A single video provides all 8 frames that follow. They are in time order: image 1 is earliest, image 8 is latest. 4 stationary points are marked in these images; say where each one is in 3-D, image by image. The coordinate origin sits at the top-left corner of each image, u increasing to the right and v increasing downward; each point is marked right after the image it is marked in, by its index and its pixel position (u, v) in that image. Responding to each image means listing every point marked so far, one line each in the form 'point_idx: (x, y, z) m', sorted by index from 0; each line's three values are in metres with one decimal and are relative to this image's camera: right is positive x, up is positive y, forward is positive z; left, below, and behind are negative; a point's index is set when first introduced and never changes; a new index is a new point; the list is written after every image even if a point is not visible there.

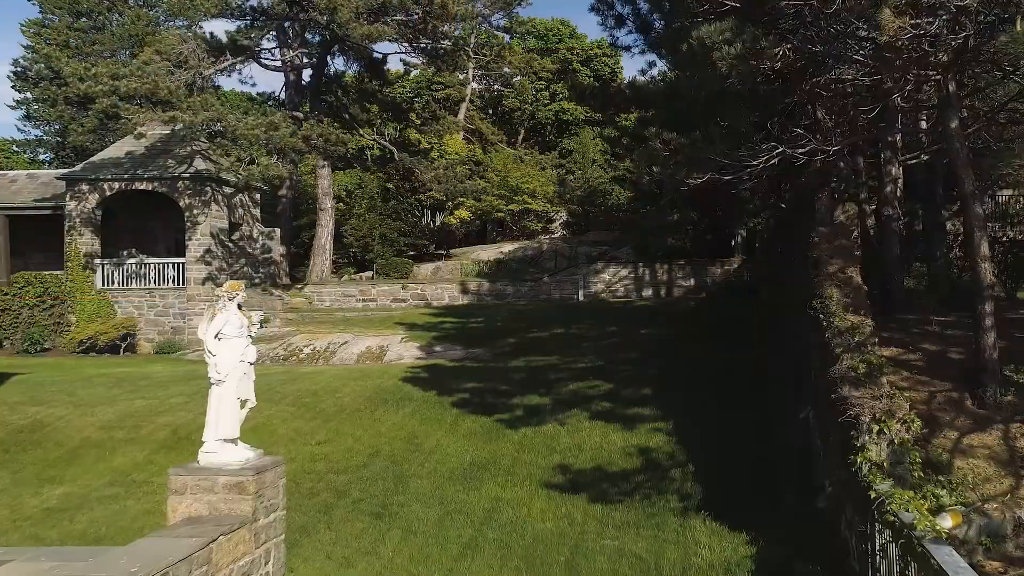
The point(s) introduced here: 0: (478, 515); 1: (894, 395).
0: (-0.3, -1.9, +7.5) m
1: (+2.8, -0.8, +6.7) m
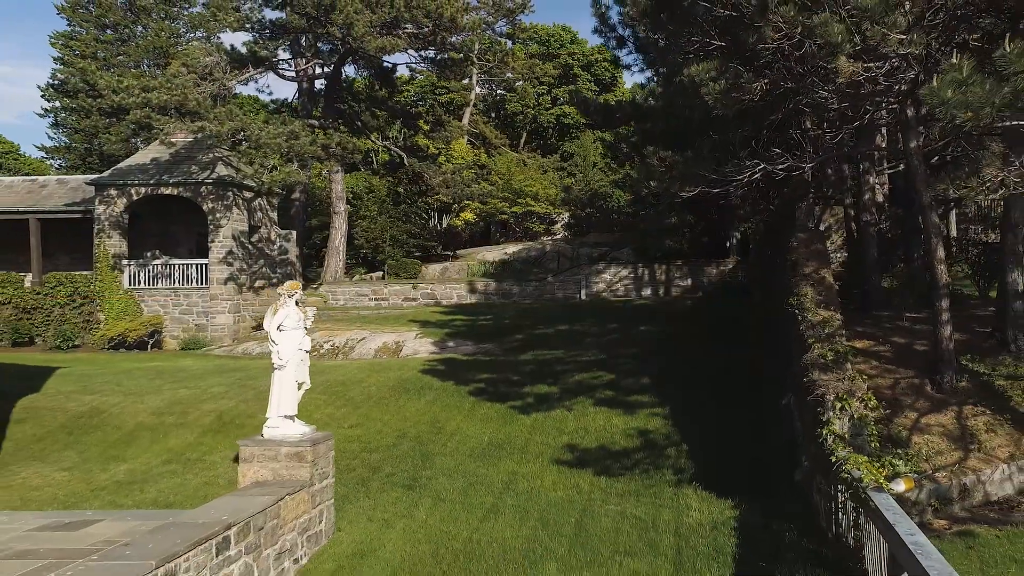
0: (-0.1, -1.9, +8.5) m
1: (+2.9, -0.8, +7.7) m
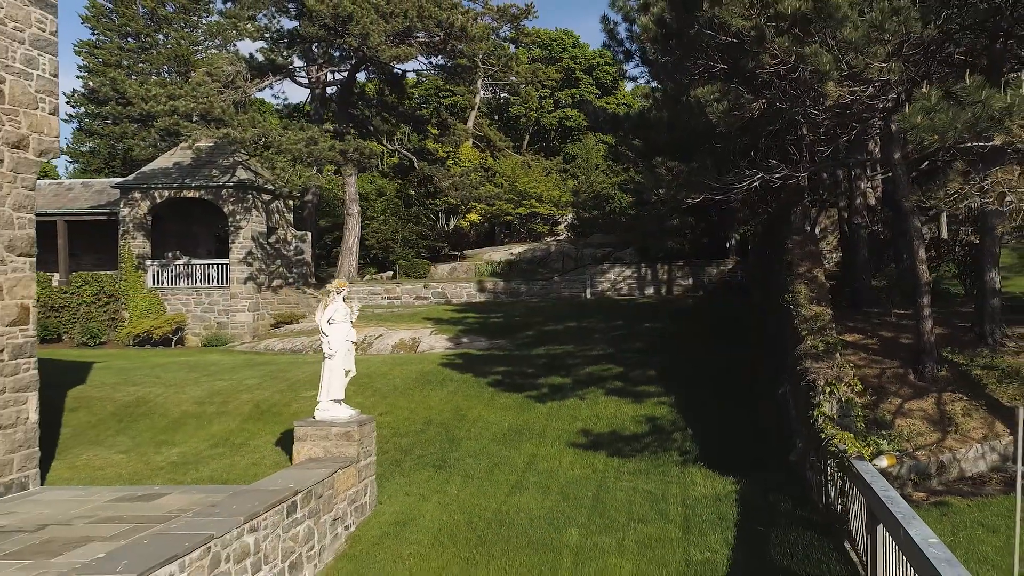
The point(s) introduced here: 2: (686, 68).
0: (+0.1, -1.9, +9.4) m
1: (+3.2, -0.8, +8.6) m
2: (+1.7, +2.1, +8.8) m
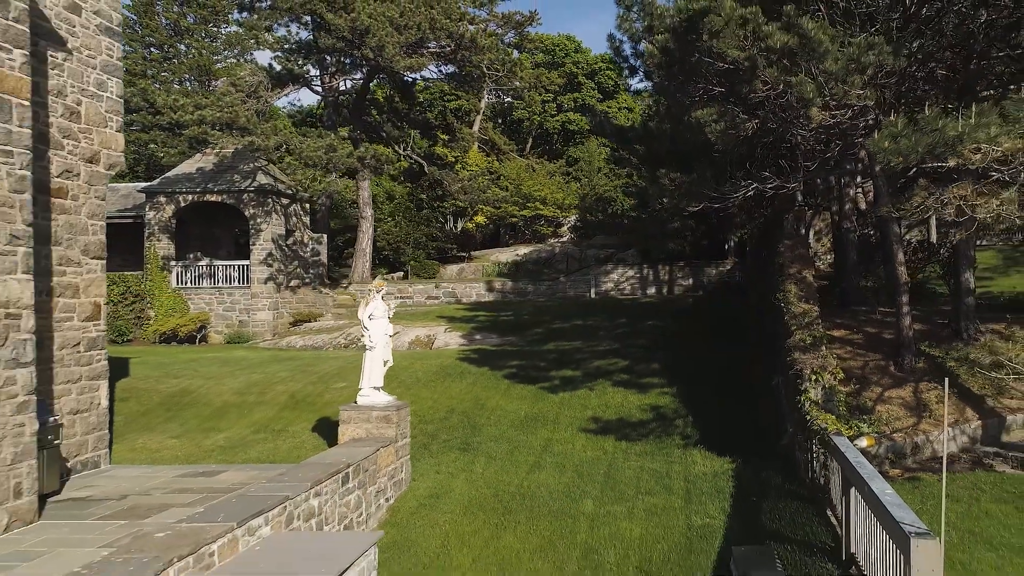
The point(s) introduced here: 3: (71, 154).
0: (+0.3, -1.8, +10.4) m
1: (+3.4, -0.8, +9.6) m
2: (+1.9, +2.1, +9.8) m
3: (-4.4, +1.3, +8.9) m
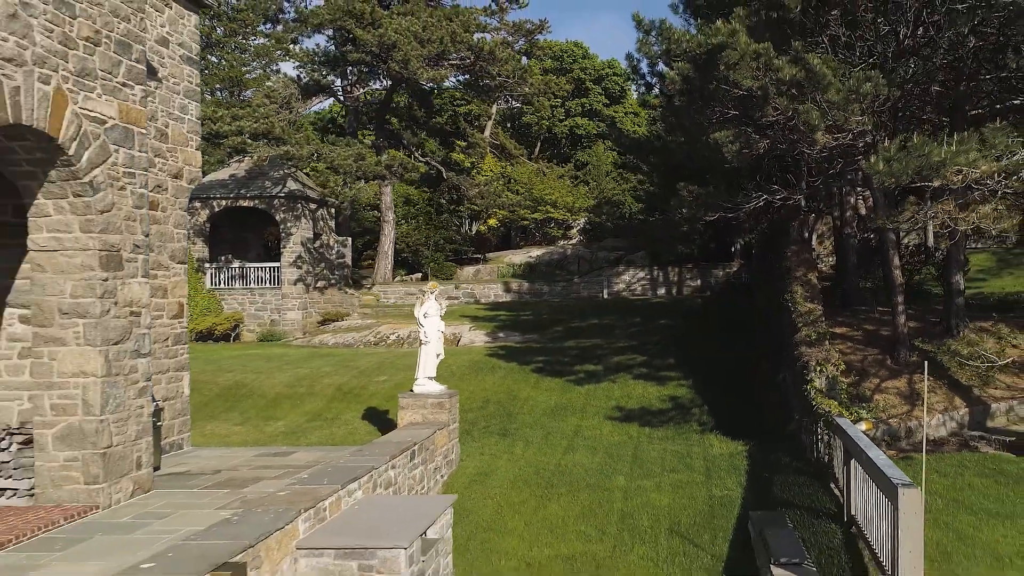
0: (+0.7, -1.9, +11.5) m
1: (+3.8, -0.8, +10.7) m
2: (+2.3, +2.1, +10.9) m
3: (-3.9, +1.3, +10.0) m
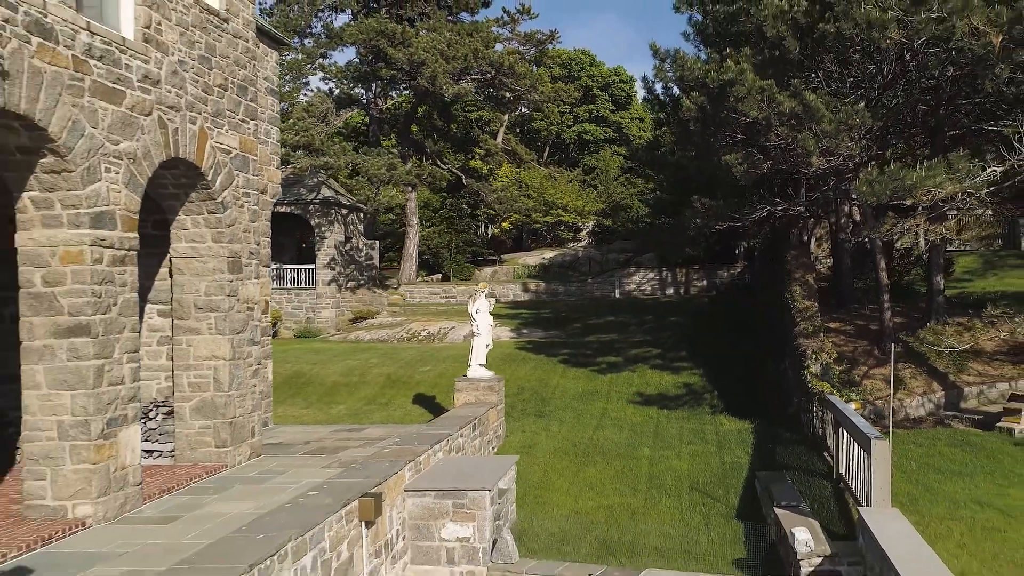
0: (+1.2, -1.9, +13.2) m
1: (+4.3, -0.8, +12.4) m
2: (+2.9, +2.1, +12.6) m
3: (-3.4, +1.3, +11.7) m
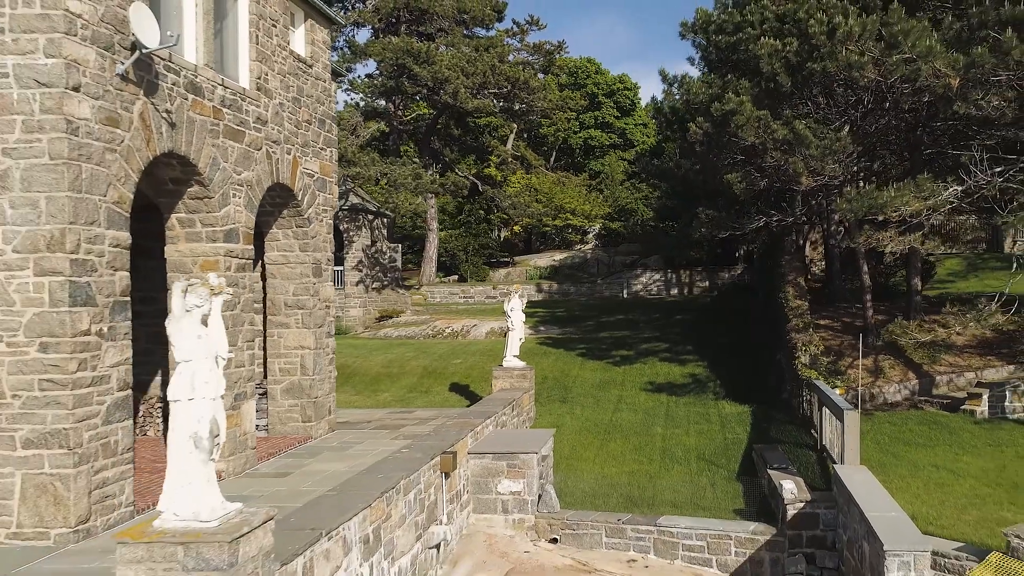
0: (+1.7, -1.9, +15.0) m
1: (+4.8, -0.8, +14.2) m
2: (+3.3, +2.1, +14.4) m
3: (-3.0, +1.3, +13.5) m
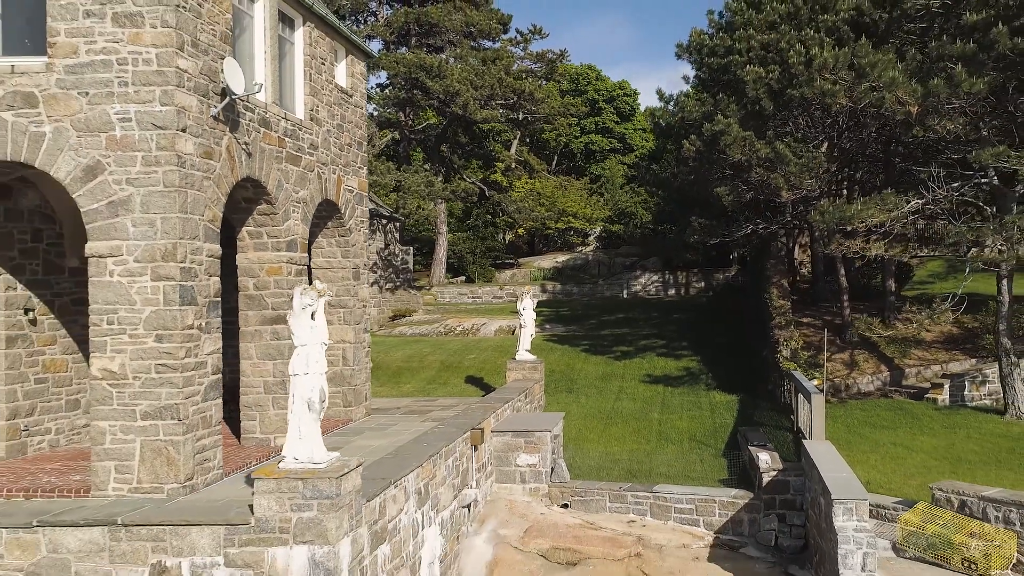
0: (+1.9, -1.9, +16.6) m
1: (+5.0, -0.8, +15.8) m
2: (+3.5, +2.1, +16.0) m
3: (-2.7, +1.3, +15.1) m
